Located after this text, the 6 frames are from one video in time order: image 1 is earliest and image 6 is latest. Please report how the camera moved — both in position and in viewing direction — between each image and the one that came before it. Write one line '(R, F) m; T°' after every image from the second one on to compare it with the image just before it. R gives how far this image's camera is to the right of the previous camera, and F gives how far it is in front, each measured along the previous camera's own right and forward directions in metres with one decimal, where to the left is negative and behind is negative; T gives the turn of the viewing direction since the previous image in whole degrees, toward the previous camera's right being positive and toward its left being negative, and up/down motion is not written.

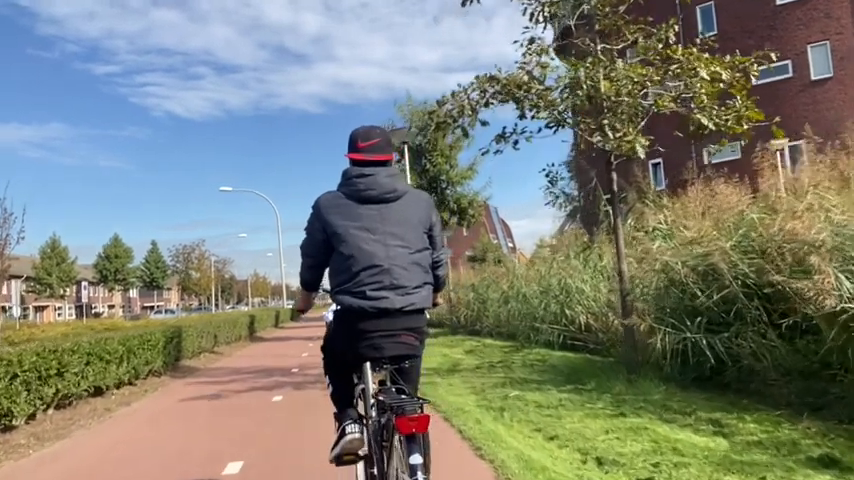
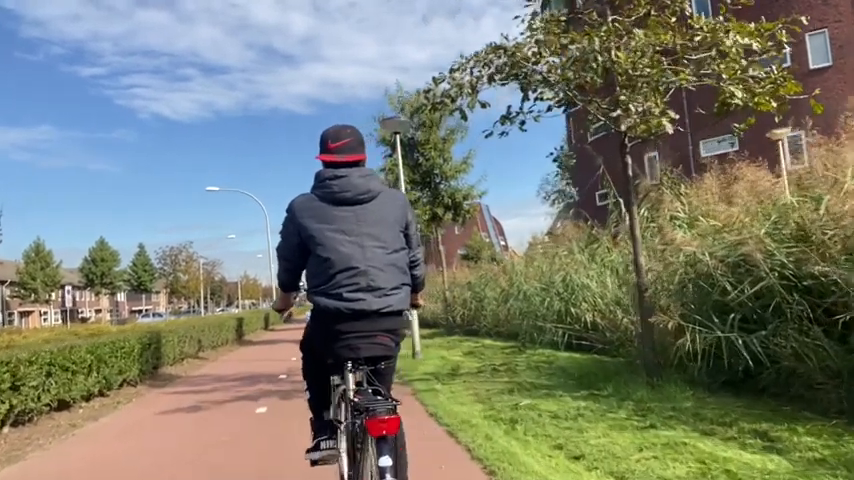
(-0.1, +0.9) m; +1°
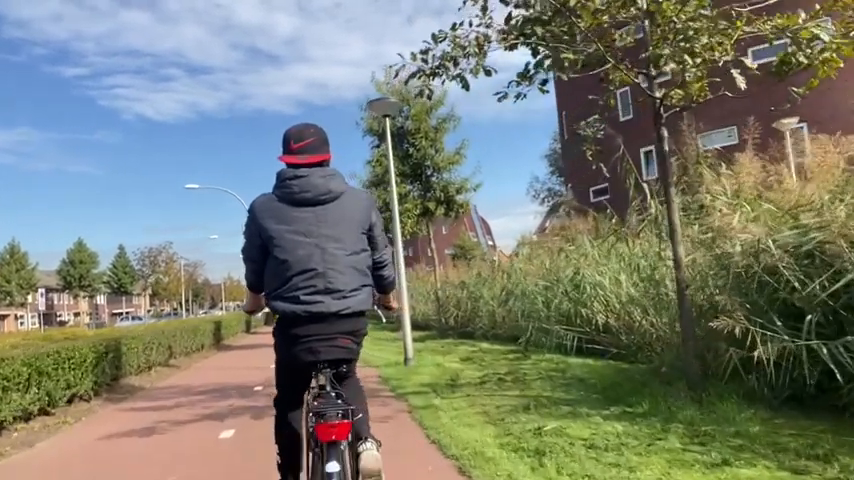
(-0.1, +1.4) m; +1°
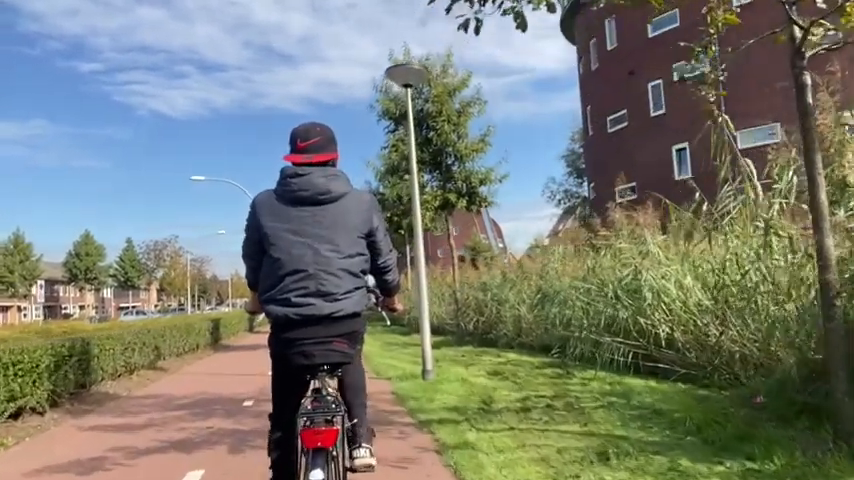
(-0.3, +1.9) m; -1°
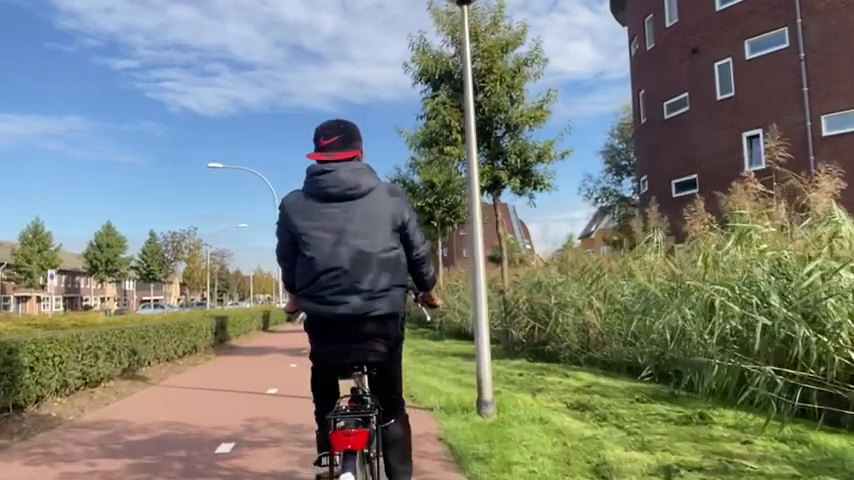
(-0.5, +3.2) m; -2°
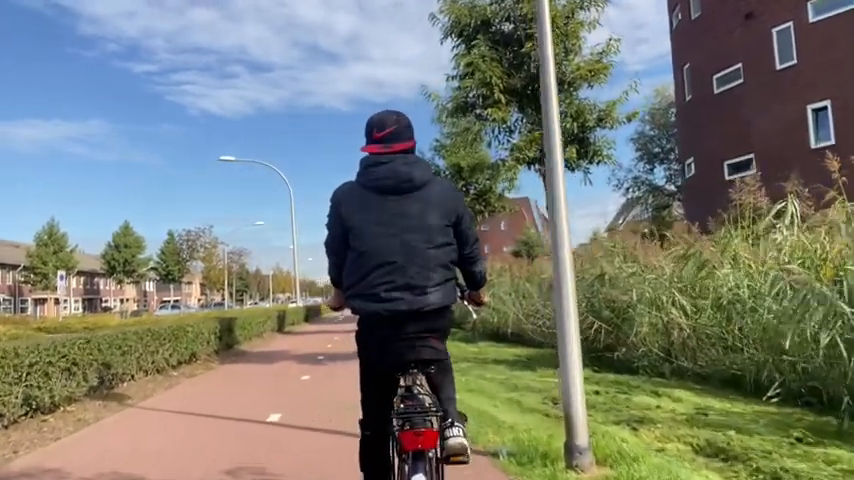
(-0.3, +2.5) m; -2°
